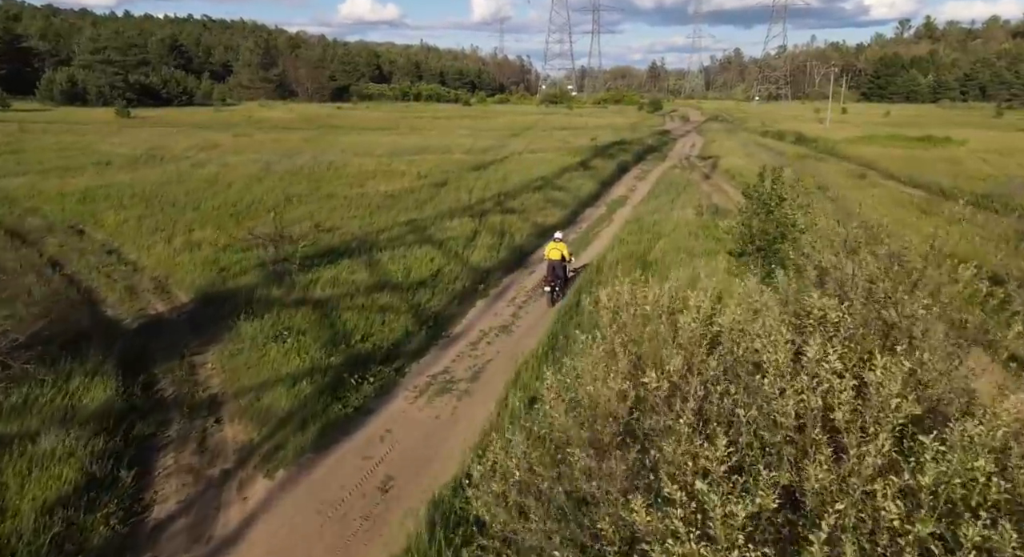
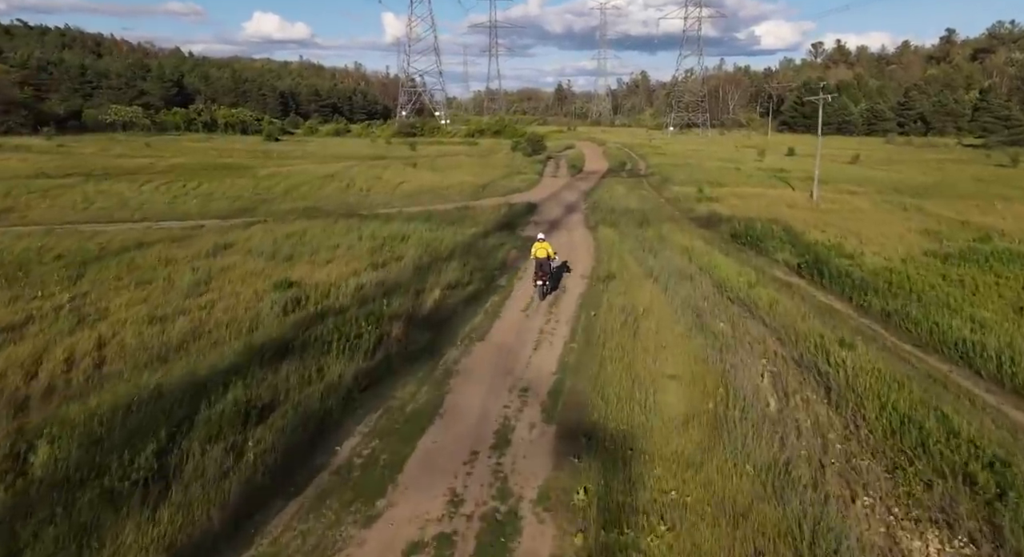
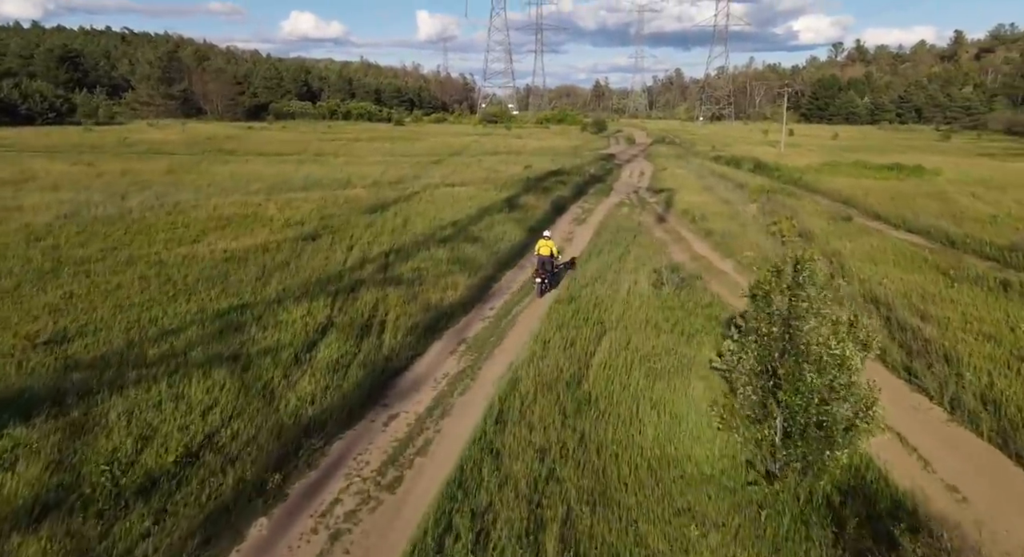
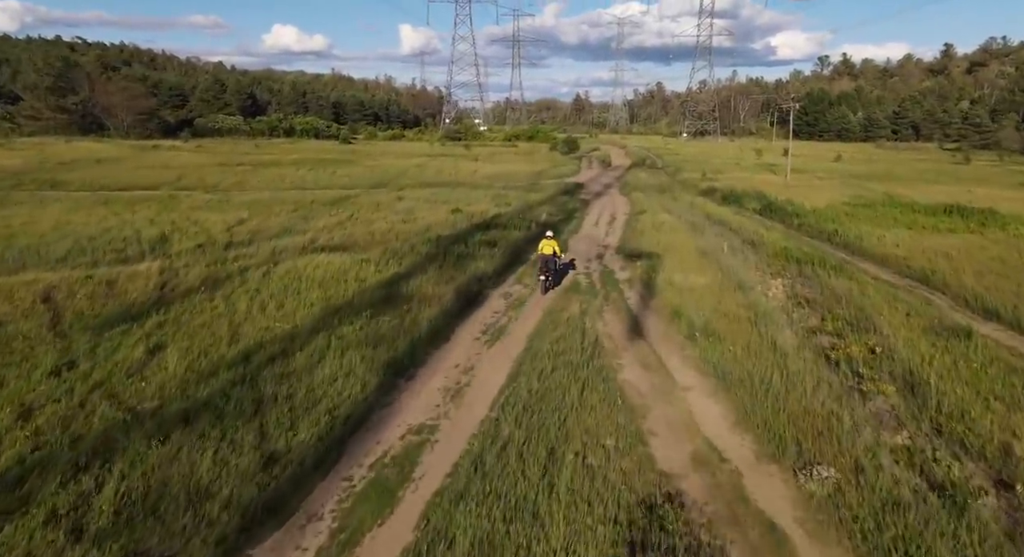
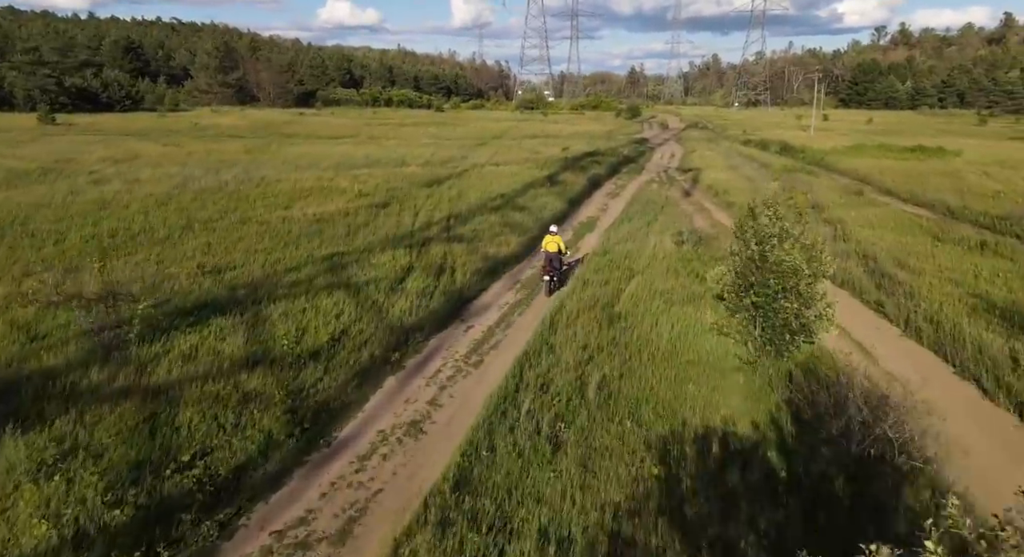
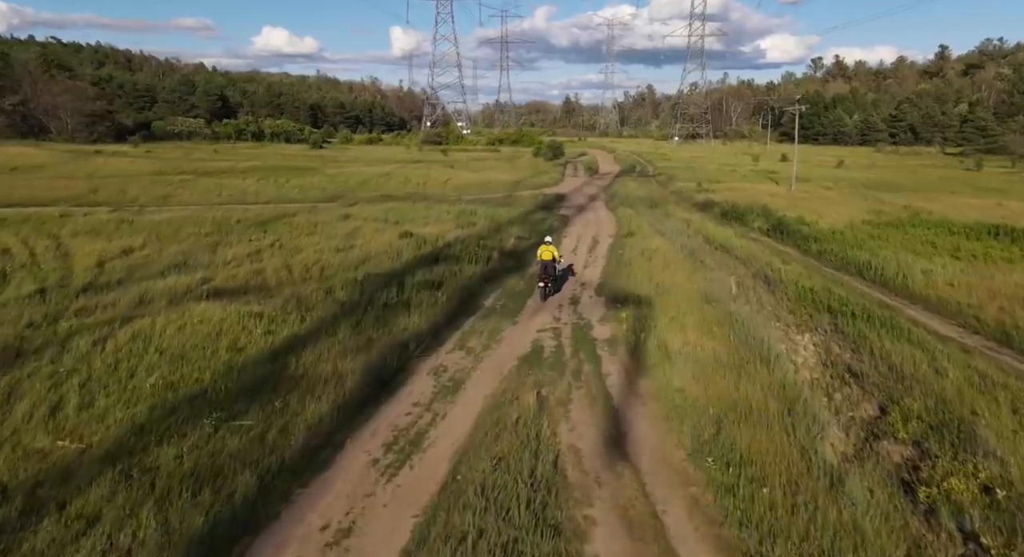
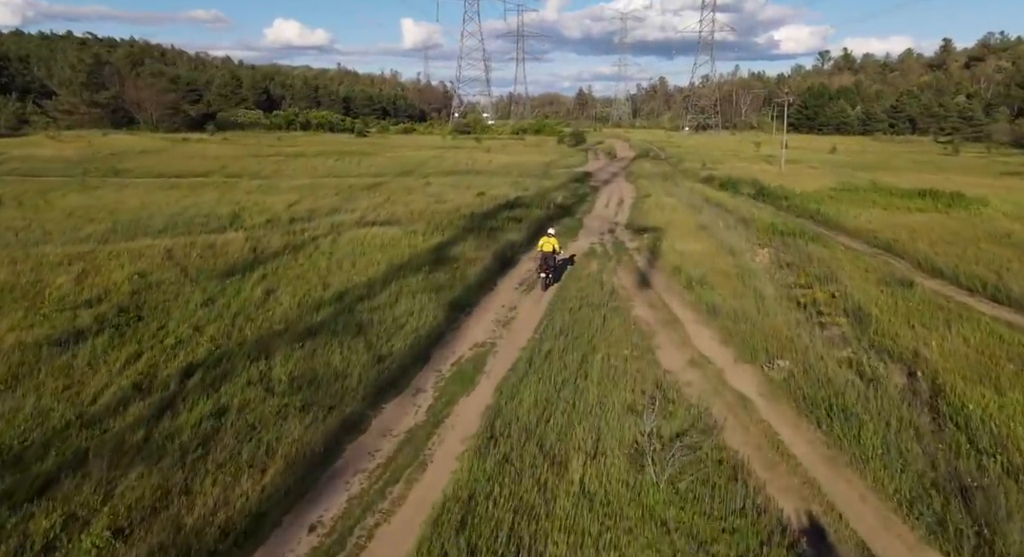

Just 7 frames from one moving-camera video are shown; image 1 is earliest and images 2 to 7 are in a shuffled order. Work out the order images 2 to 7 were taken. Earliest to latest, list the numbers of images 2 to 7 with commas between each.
5, 3, 7, 4, 6, 2
